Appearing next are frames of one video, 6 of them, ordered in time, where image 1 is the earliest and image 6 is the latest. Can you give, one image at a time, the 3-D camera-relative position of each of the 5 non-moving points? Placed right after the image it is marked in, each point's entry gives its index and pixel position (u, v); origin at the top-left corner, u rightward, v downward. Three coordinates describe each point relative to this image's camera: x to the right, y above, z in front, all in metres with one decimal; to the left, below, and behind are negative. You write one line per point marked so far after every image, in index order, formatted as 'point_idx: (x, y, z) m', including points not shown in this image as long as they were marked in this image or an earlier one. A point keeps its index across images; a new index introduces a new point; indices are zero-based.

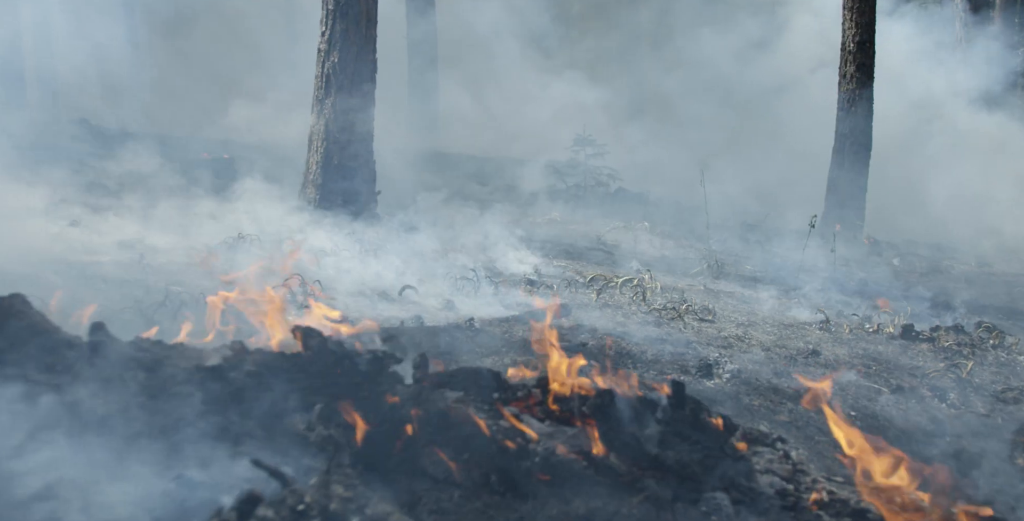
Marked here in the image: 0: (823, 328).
0: (+1.9, -0.4, +5.7) m
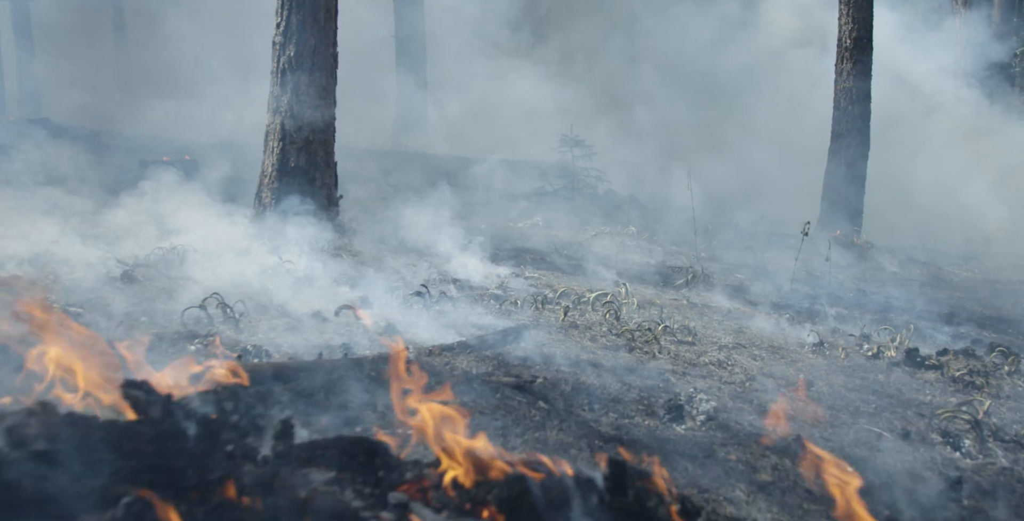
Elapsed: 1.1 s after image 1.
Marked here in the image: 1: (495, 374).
0: (+1.7, -0.5, +5.1) m
1: (-0.1, -0.5, +3.8) m
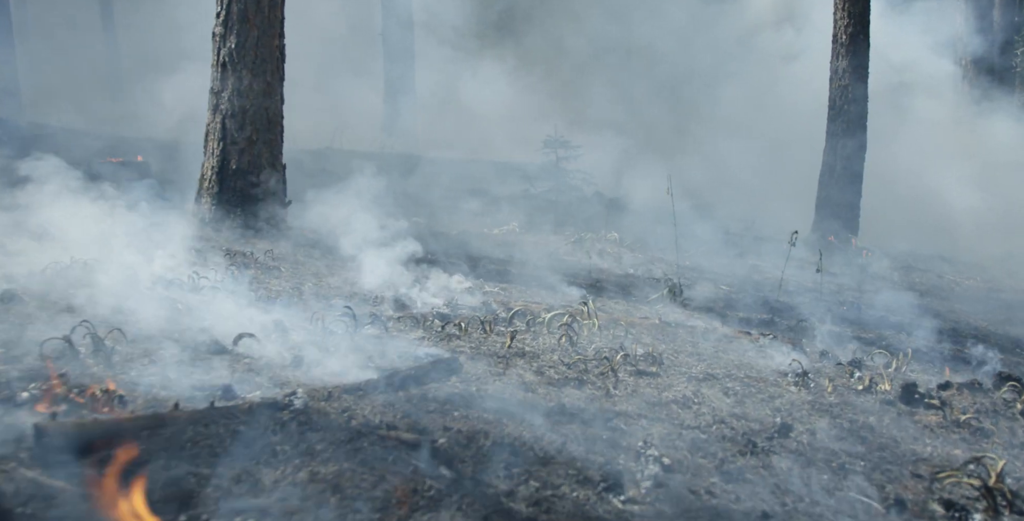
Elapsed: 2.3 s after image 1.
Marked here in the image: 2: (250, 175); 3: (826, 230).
0: (+1.4, -0.6, +4.4) m
1: (-0.4, -0.5, +3.1) m
2: (-1.9, +0.6, +6.9) m
3: (+2.7, +0.3, +8.0) m
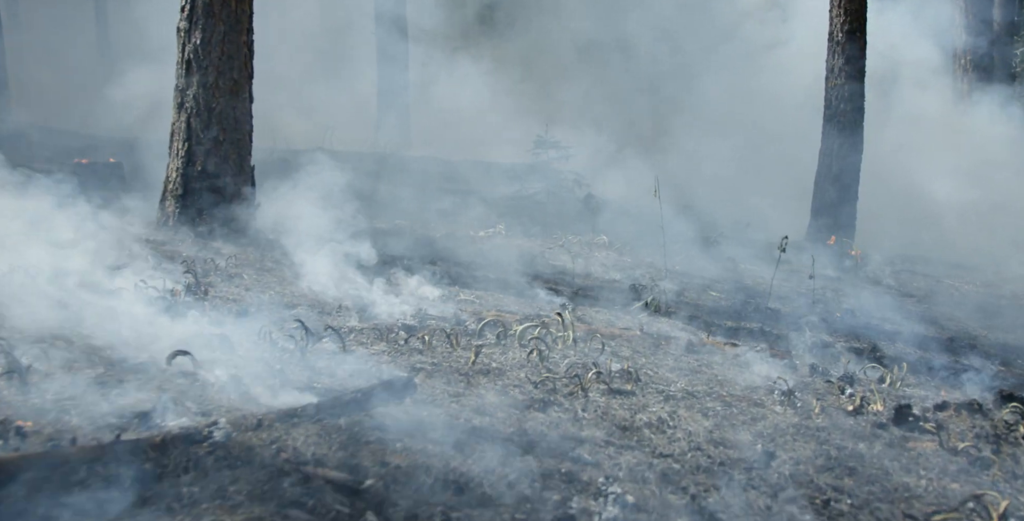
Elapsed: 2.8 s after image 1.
0: (+1.2, -0.6, +4.1) m
1: (-0.6, -0.6, +2.8) m
2: (-2.1, +0.6, +6.5) m
3: (+2.6, +0.2, +7.7) m
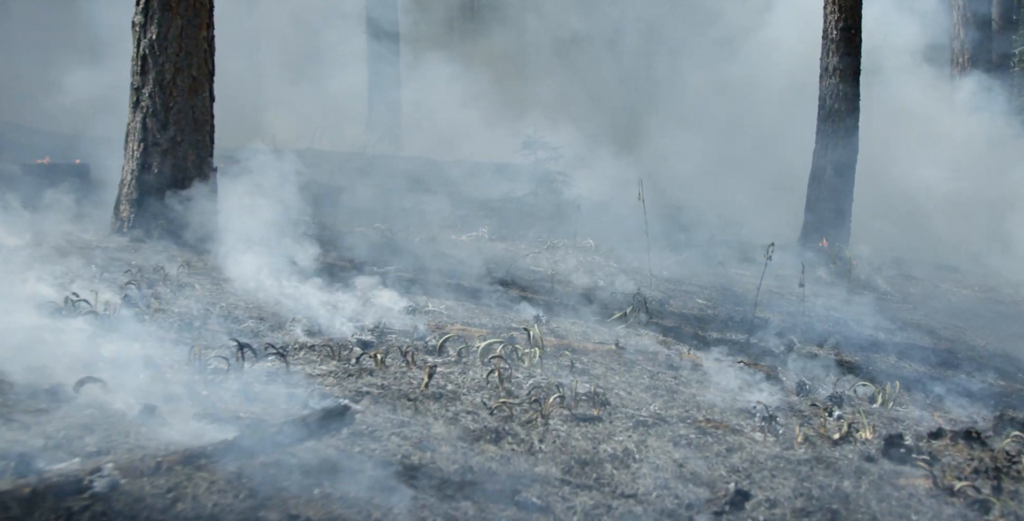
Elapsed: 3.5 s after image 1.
0: (+1.0, -0.7, +3.7) m
1: (-0.7, -0.6, +2.4) m
2: (-2.3, +0.5, +6.2) m
3: (+2.4, +0.2, +7.4) m
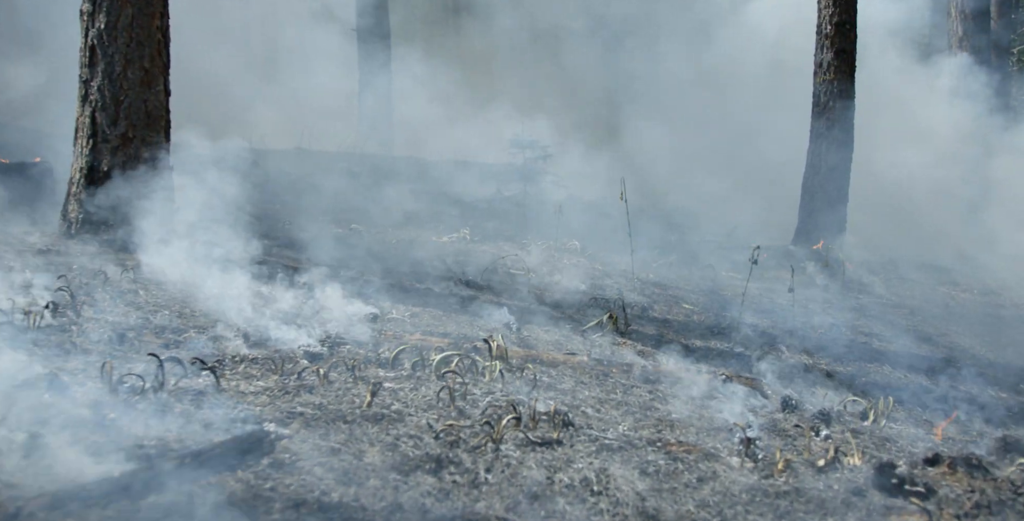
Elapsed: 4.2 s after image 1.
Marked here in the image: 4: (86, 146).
0: (+0.8, -0.7, +3.3) m
1: (-0.9, -0.7, +2.1) m
2: (-2.4, +0.5, +5.8) m
3: (+2.2, +0.2, +7.0) m
4: (-2.6, +0.7, +5.6) m
